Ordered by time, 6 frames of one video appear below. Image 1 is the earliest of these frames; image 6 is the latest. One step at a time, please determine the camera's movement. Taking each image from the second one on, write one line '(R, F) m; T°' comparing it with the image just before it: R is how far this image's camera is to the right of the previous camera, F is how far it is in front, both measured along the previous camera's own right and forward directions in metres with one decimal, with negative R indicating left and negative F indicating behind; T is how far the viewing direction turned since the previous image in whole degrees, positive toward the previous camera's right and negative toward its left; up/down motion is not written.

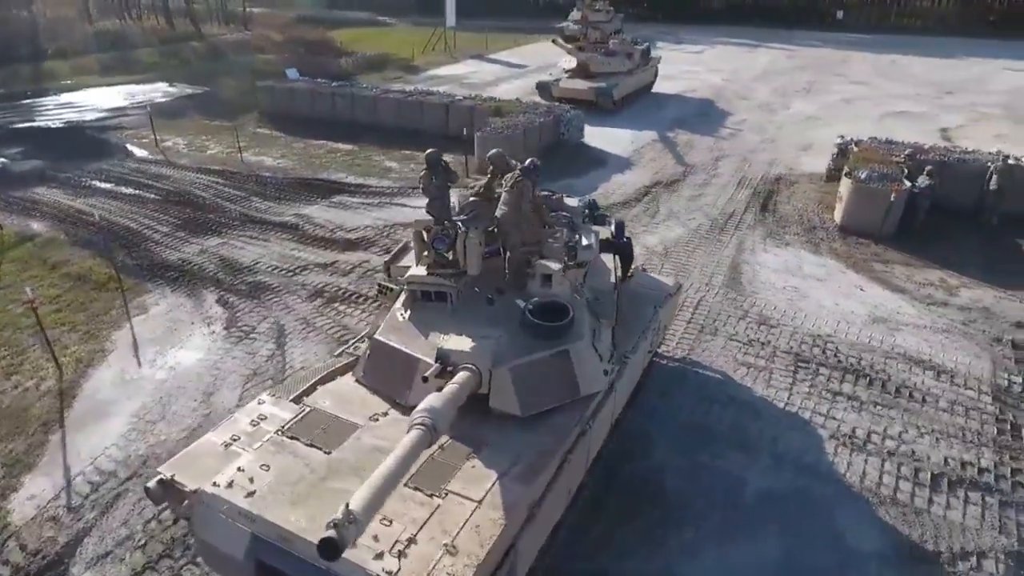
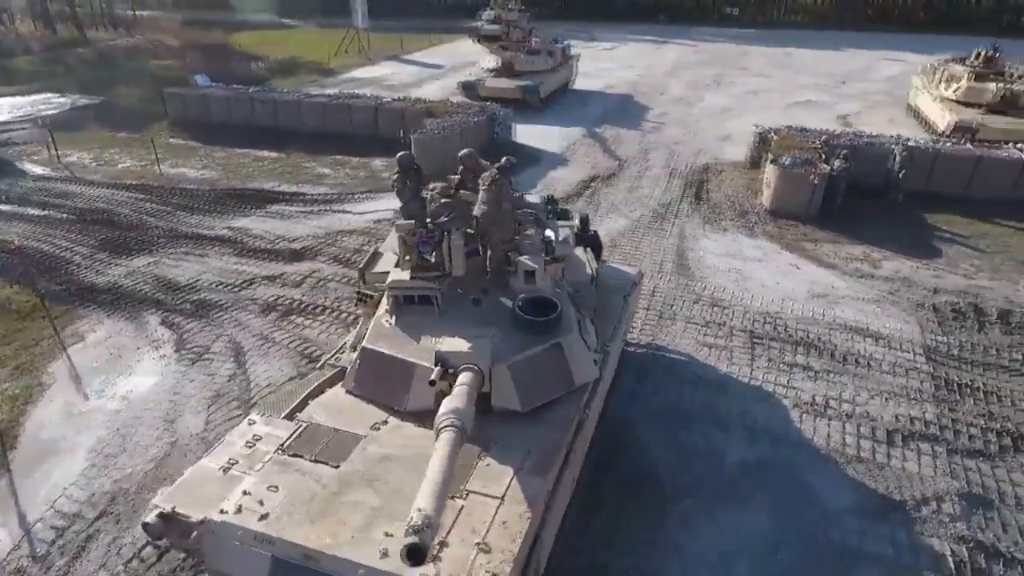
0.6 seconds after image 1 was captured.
(-0.9, 0.0) m; +7°
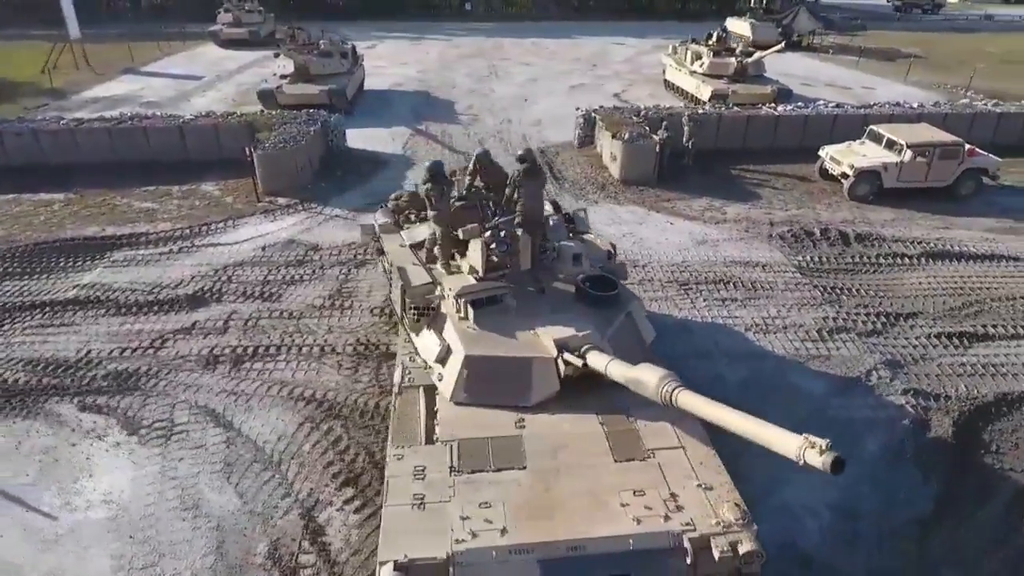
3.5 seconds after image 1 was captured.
(-4.4, +0.4) m; +22°
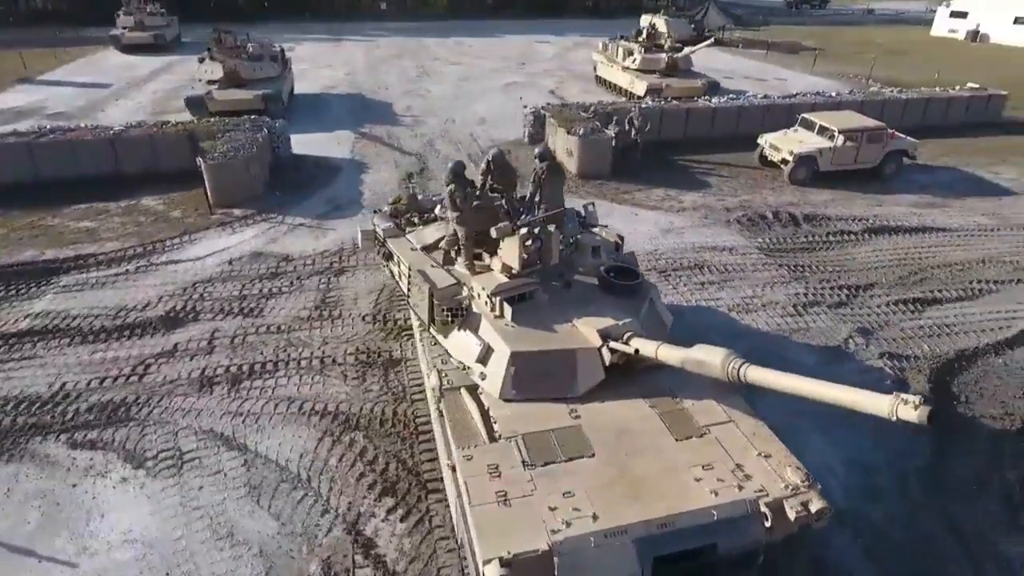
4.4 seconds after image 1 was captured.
(-1.6, 0.0) m; +7°
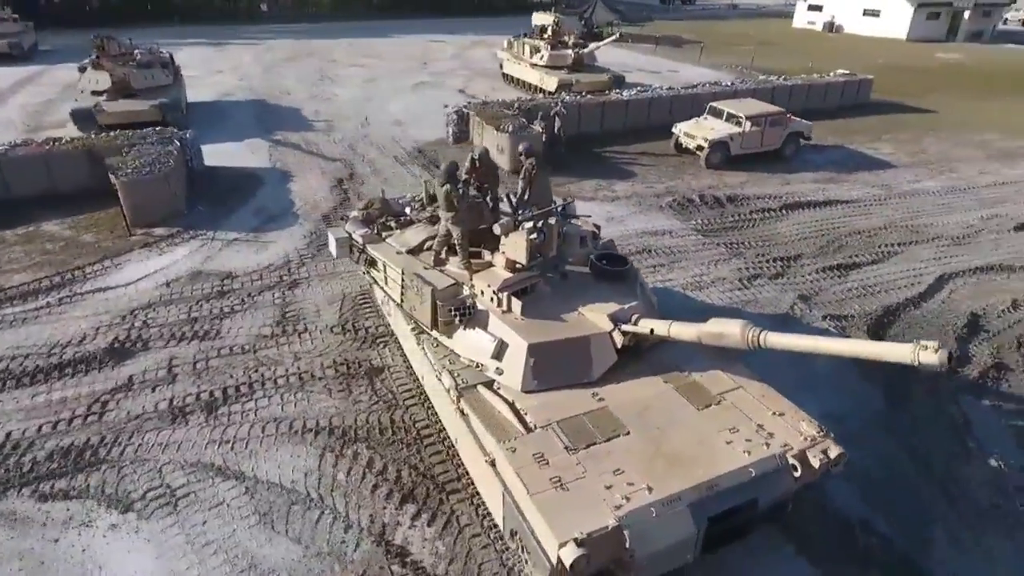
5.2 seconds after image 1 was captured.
(-1.5, 0.0) m; +9°
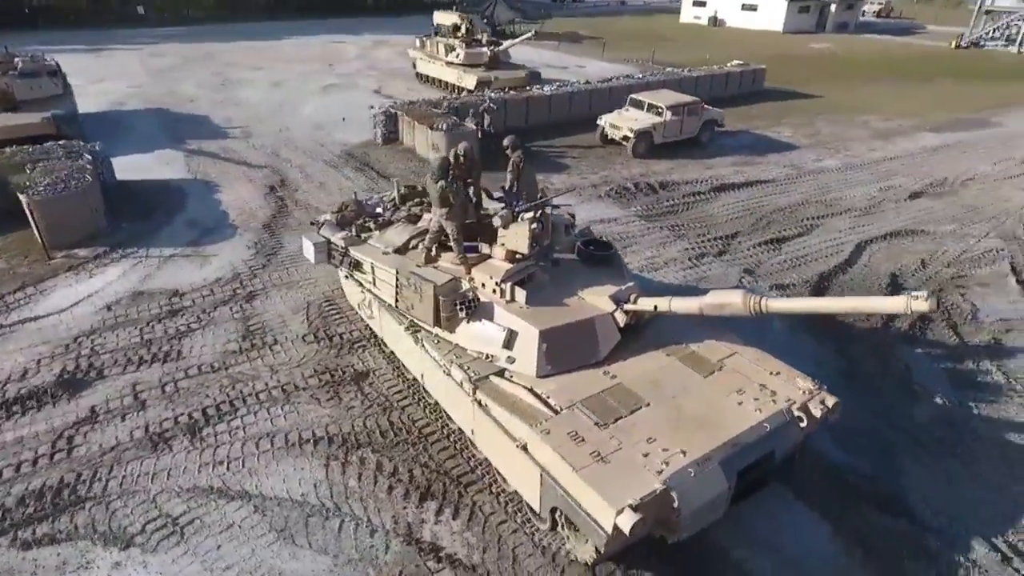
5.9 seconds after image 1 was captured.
(-1.4, -0.1) m; +8°
